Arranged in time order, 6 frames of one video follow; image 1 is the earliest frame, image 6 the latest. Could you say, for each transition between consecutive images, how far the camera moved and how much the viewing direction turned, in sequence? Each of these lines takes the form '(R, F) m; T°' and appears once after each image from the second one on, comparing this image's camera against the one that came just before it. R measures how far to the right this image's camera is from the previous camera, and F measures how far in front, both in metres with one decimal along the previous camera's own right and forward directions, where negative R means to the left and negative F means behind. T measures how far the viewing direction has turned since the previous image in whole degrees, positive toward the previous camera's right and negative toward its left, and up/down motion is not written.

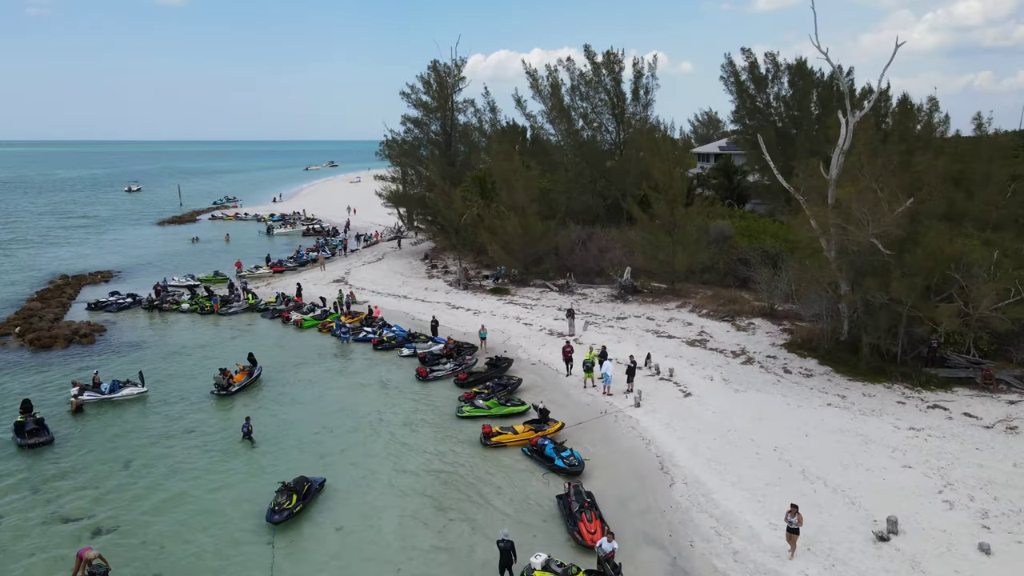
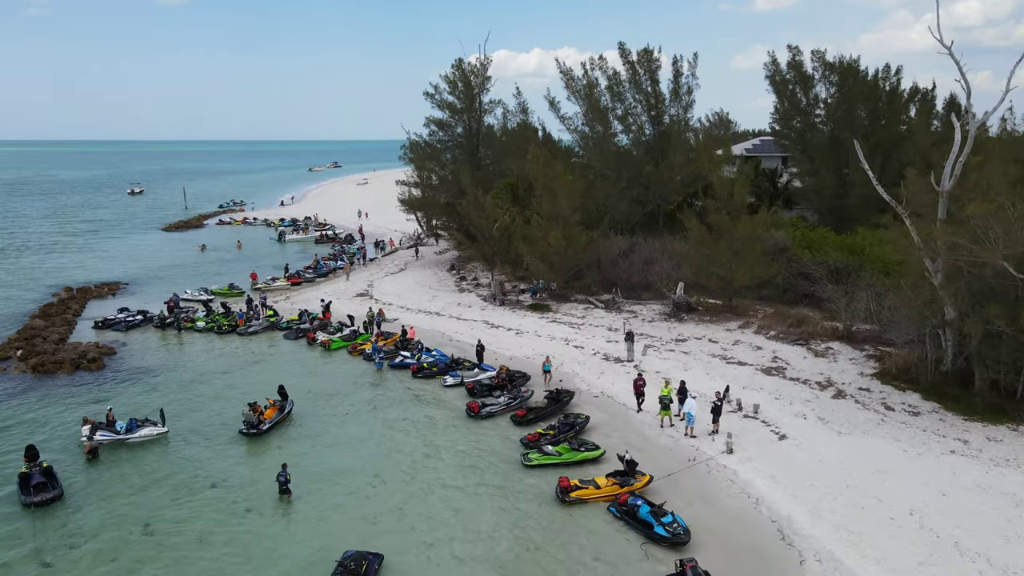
(-2.7, +2.8) m; 0°
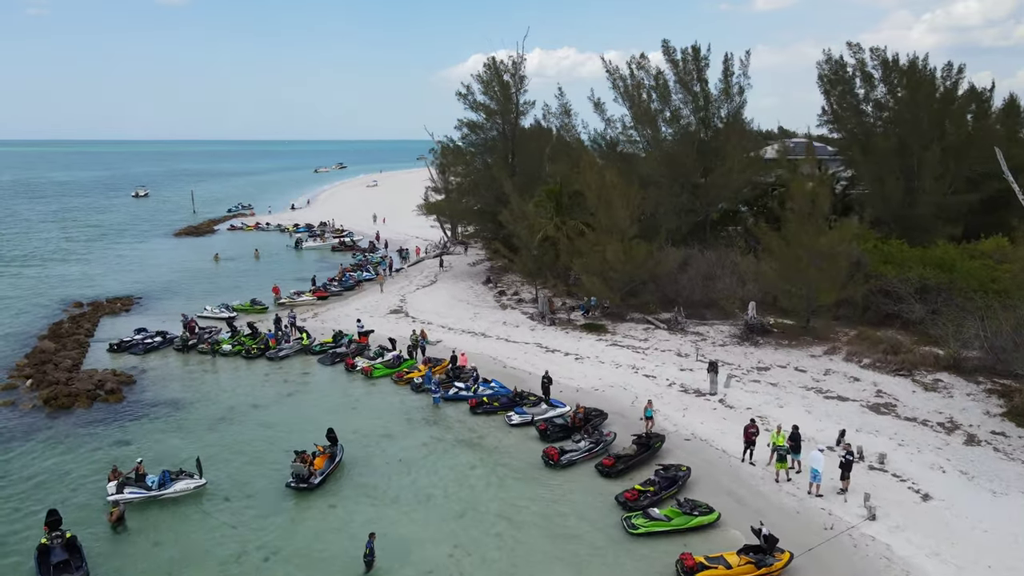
(-3.1, +2.9) m; 0°
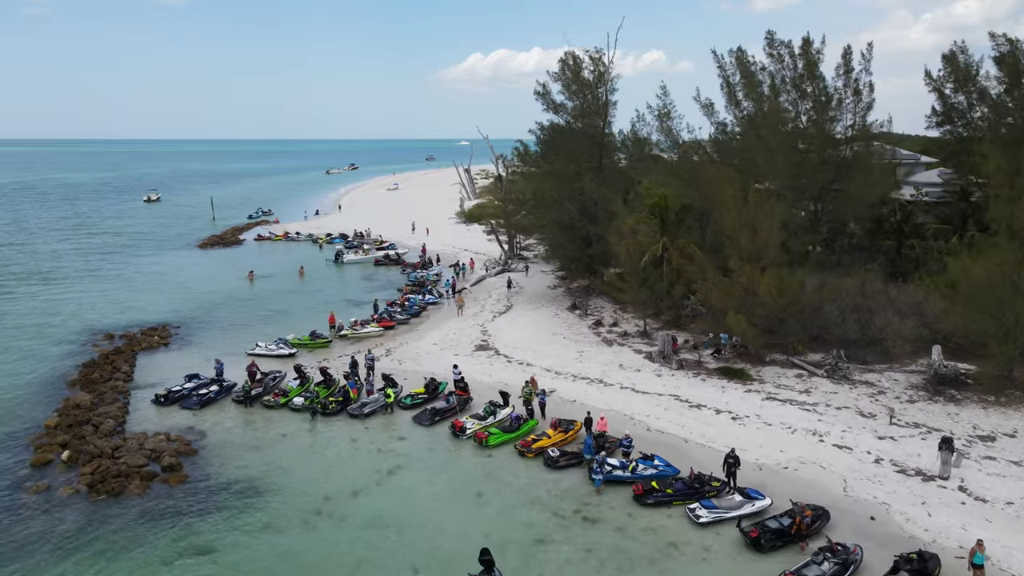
(-6.1, +5.3) m; 0°
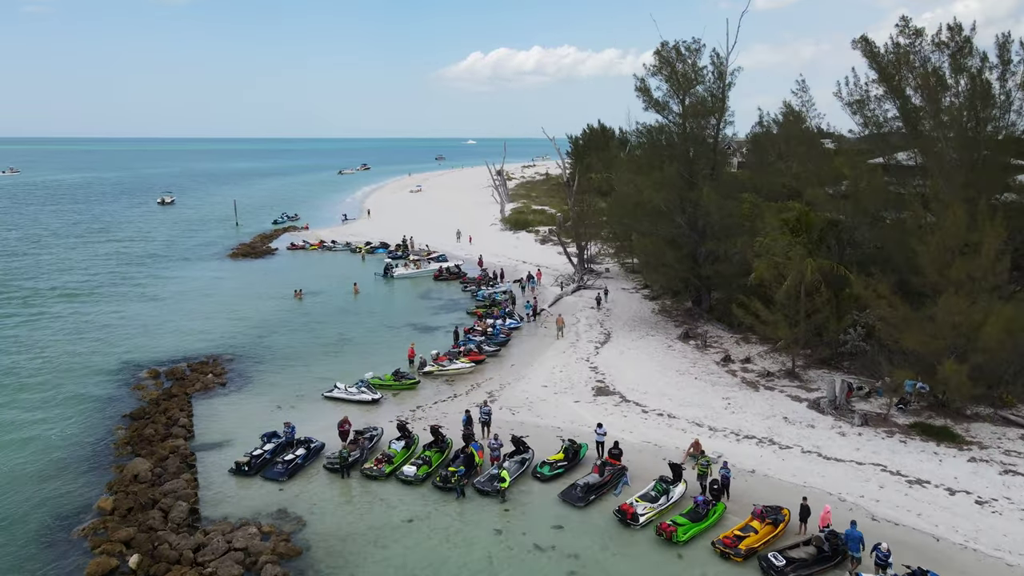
(-6.1, +5.0) m; 0°
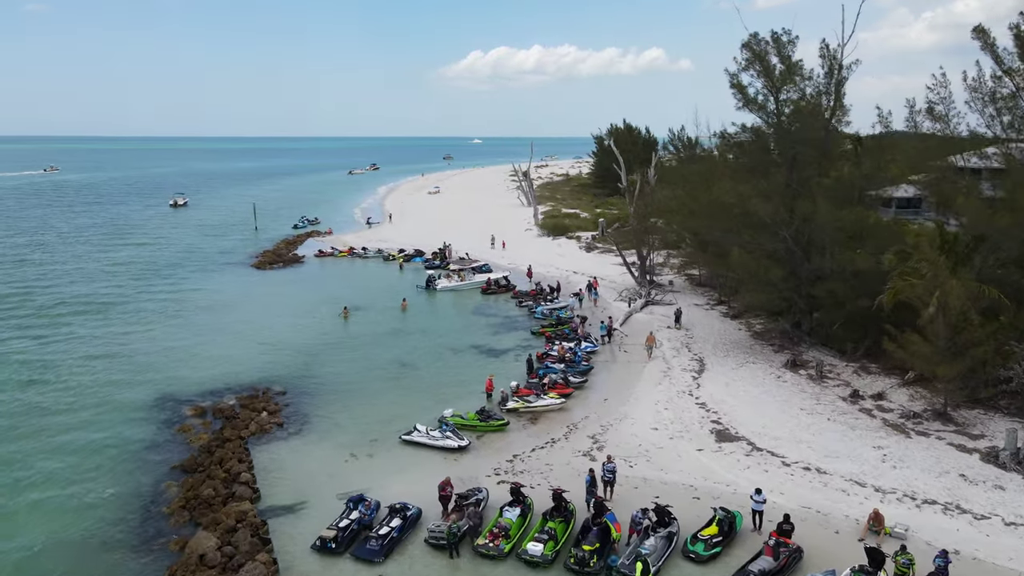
(-4.5, +3.7) m; 0°
